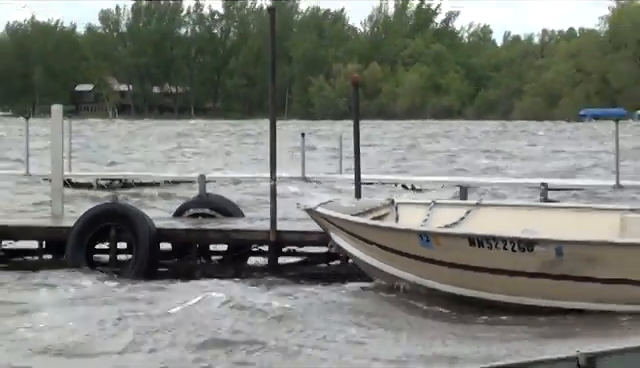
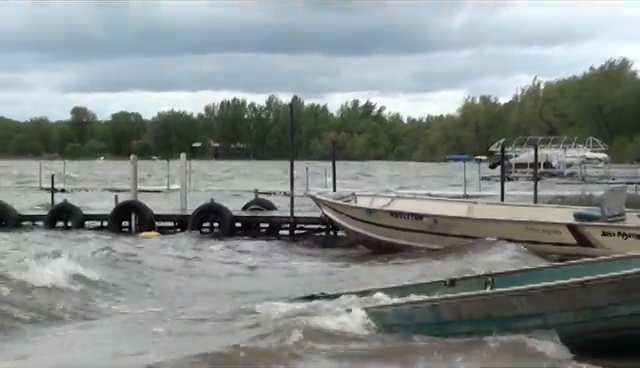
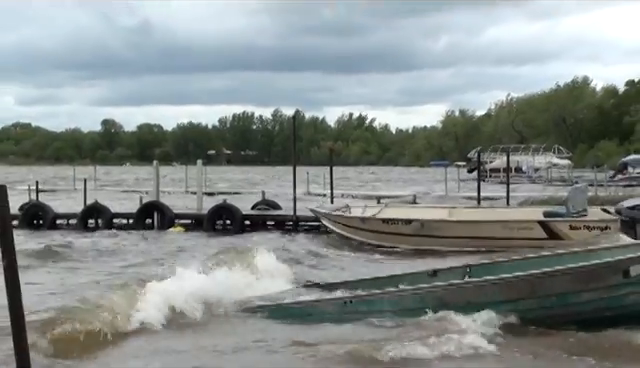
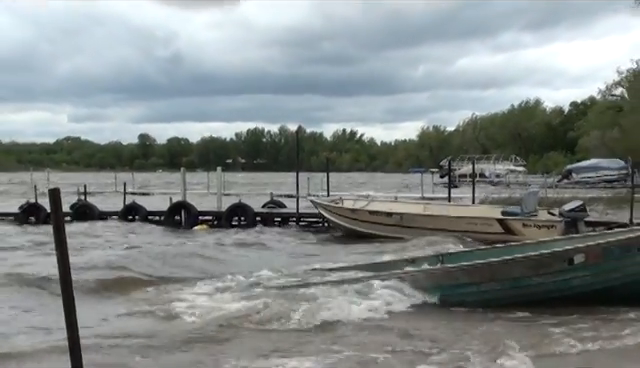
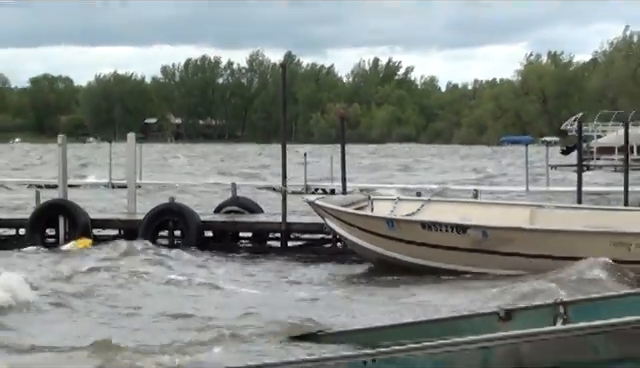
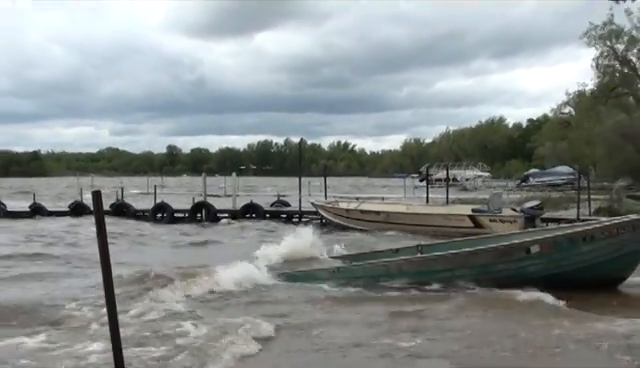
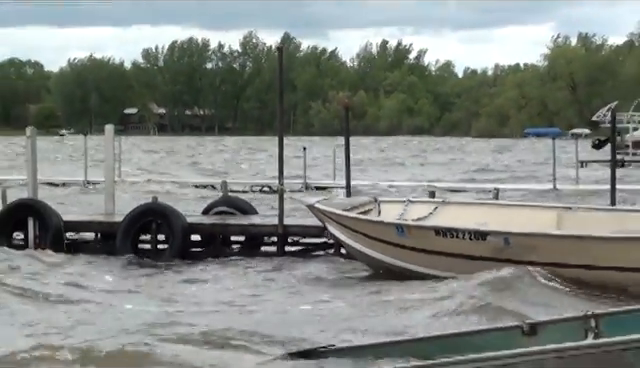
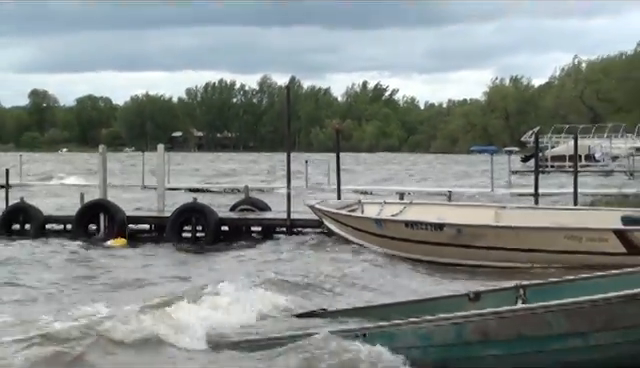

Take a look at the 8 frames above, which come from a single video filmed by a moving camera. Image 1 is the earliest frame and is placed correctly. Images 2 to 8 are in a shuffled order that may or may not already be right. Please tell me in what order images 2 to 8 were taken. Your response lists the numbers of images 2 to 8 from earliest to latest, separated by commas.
7, 5, 8, 2, 3, 4, 6
